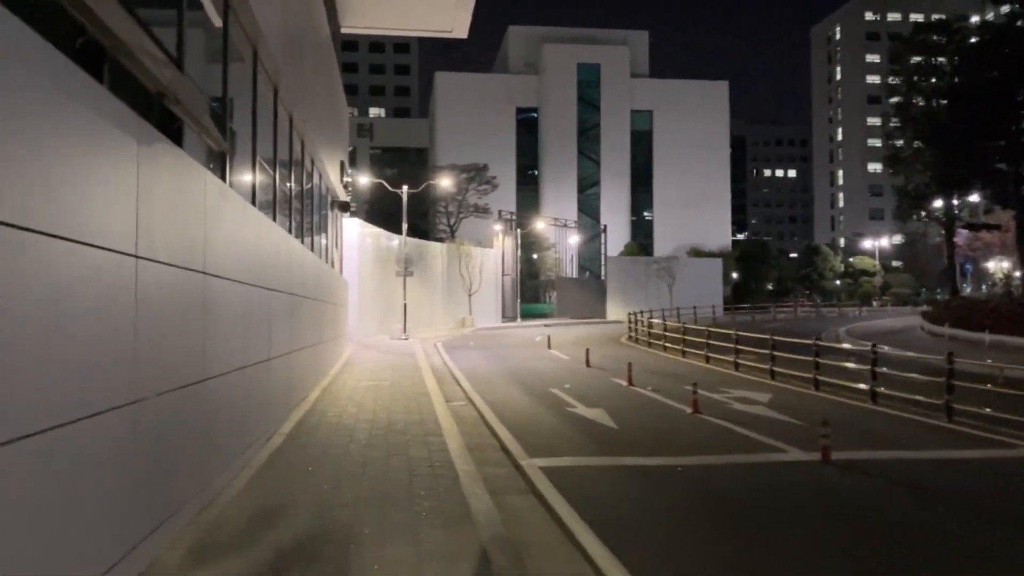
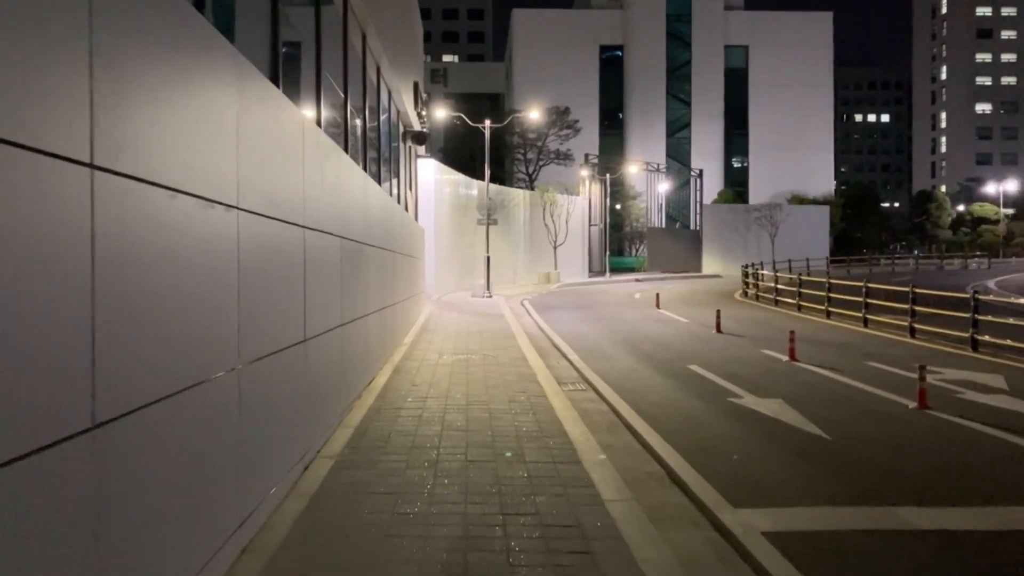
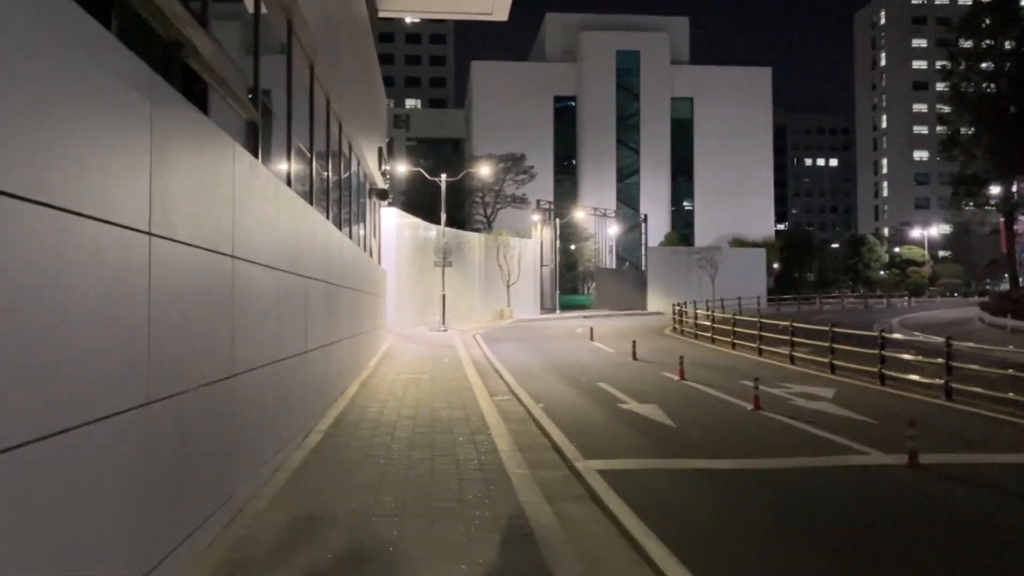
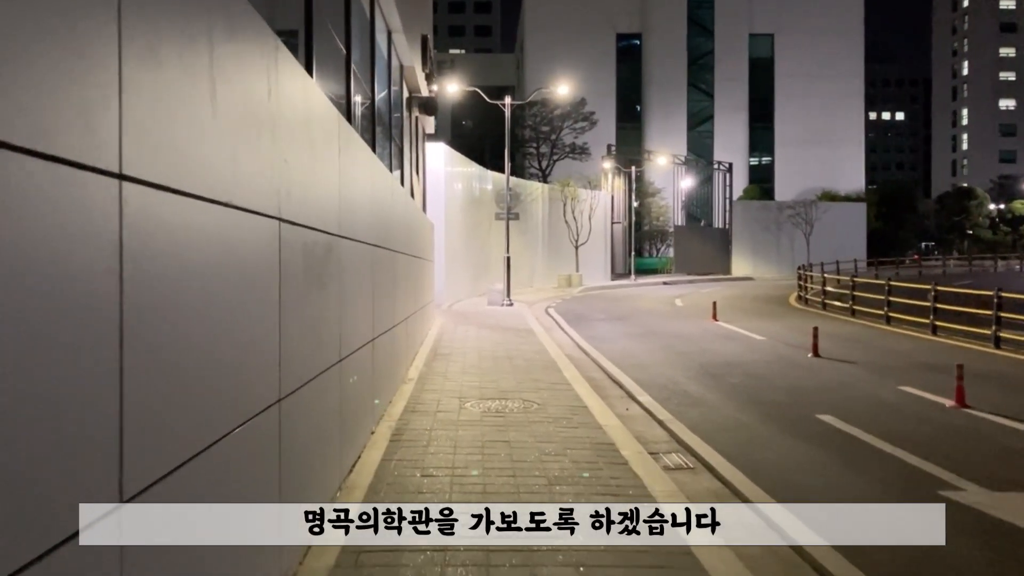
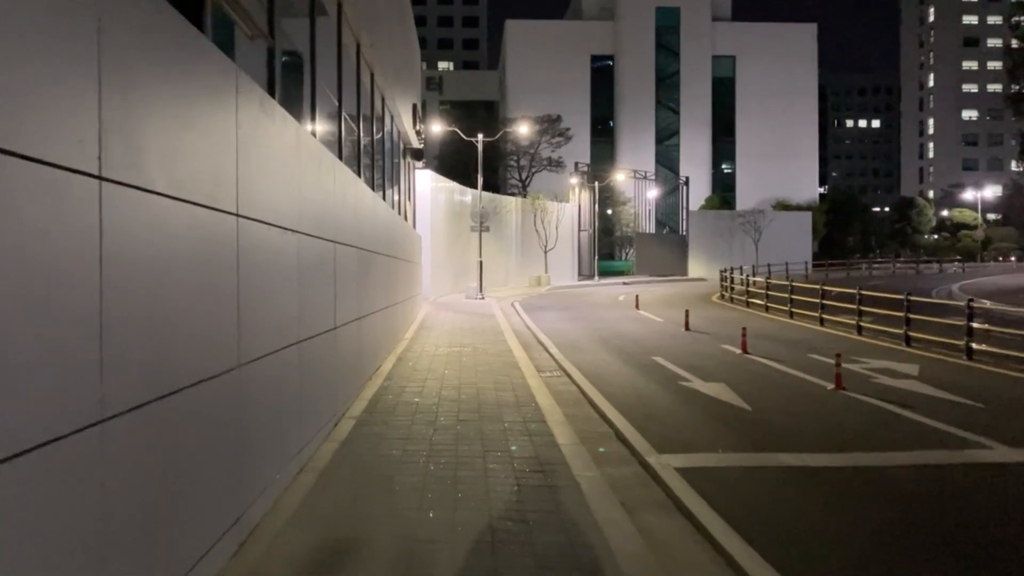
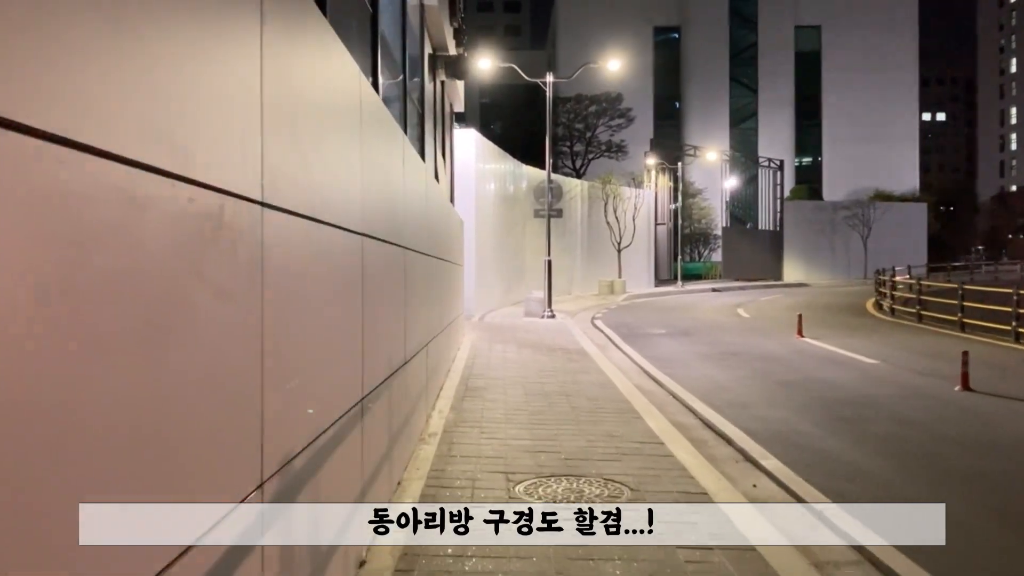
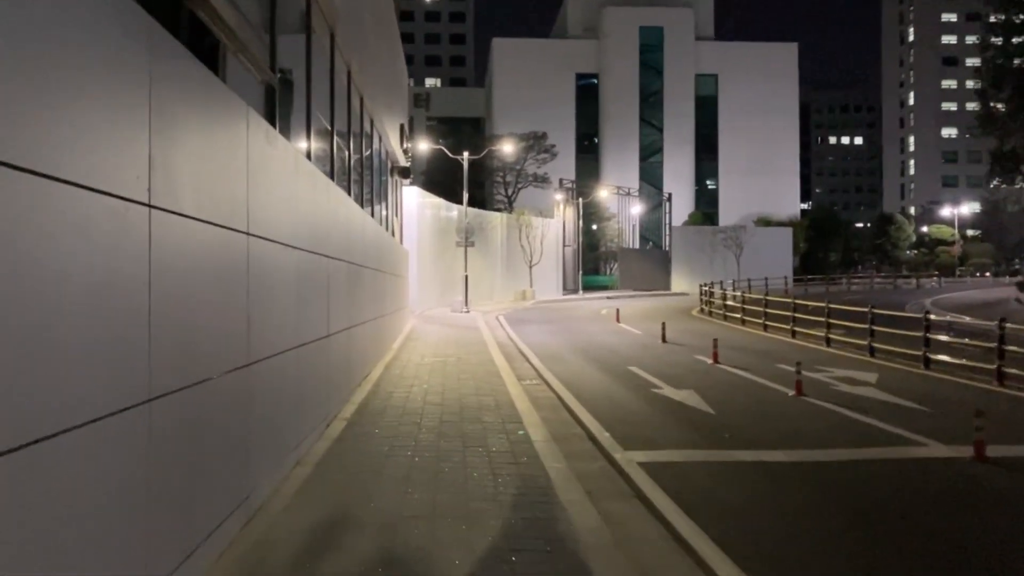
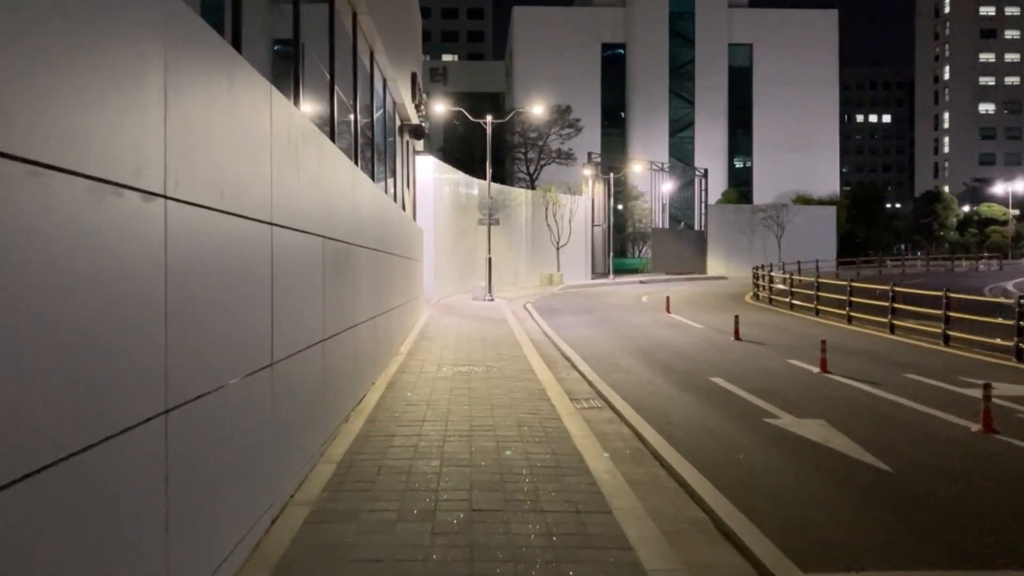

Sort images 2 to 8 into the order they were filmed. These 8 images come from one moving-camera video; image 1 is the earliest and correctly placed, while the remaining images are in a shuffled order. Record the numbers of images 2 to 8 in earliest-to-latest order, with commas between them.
3, 7, 5, 2, 8, 4, 6
